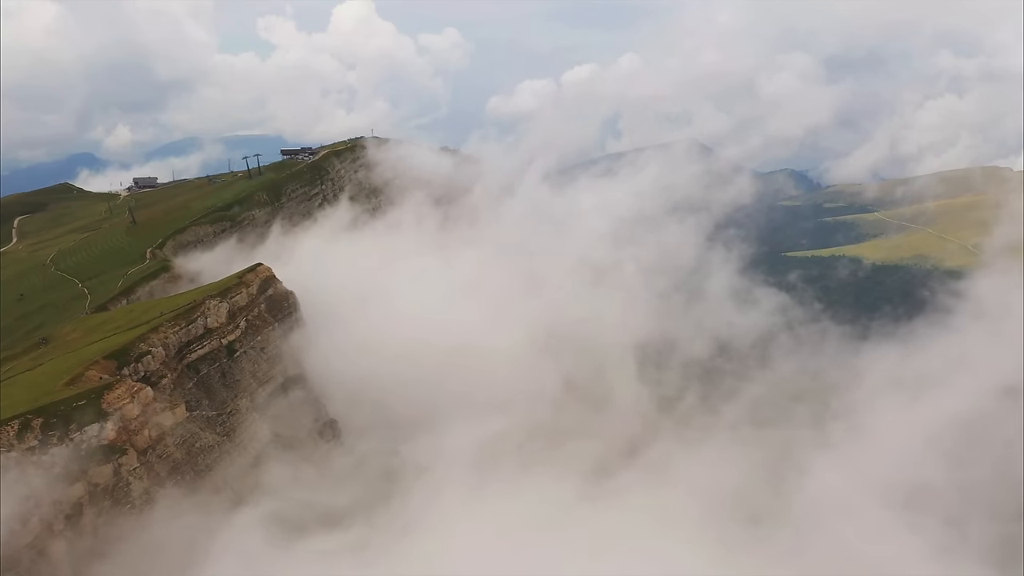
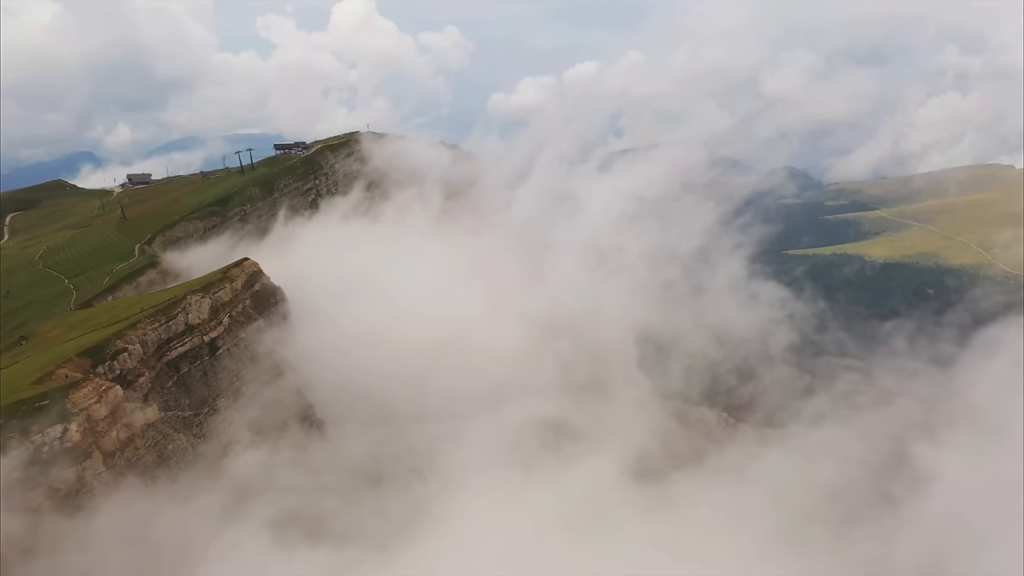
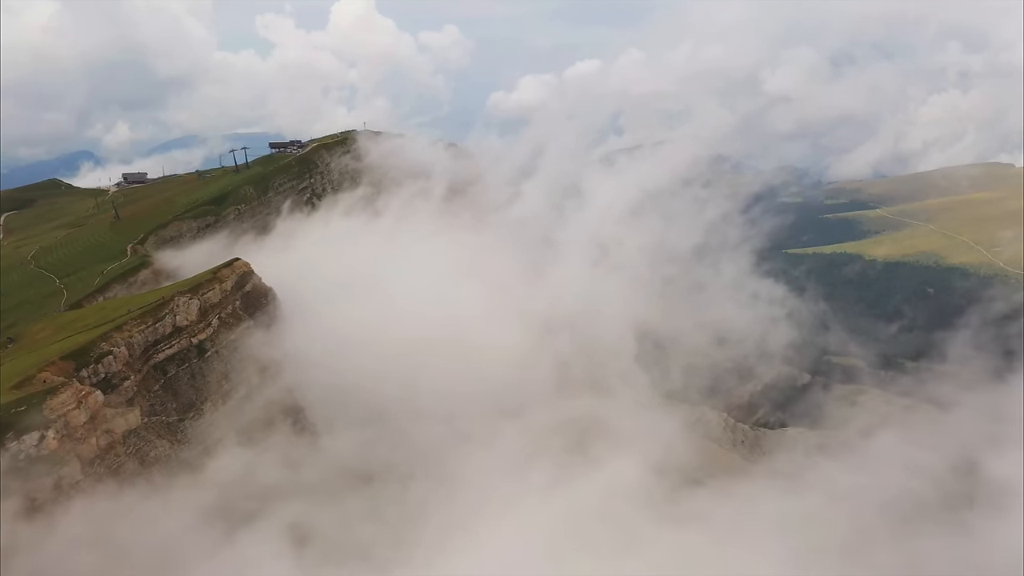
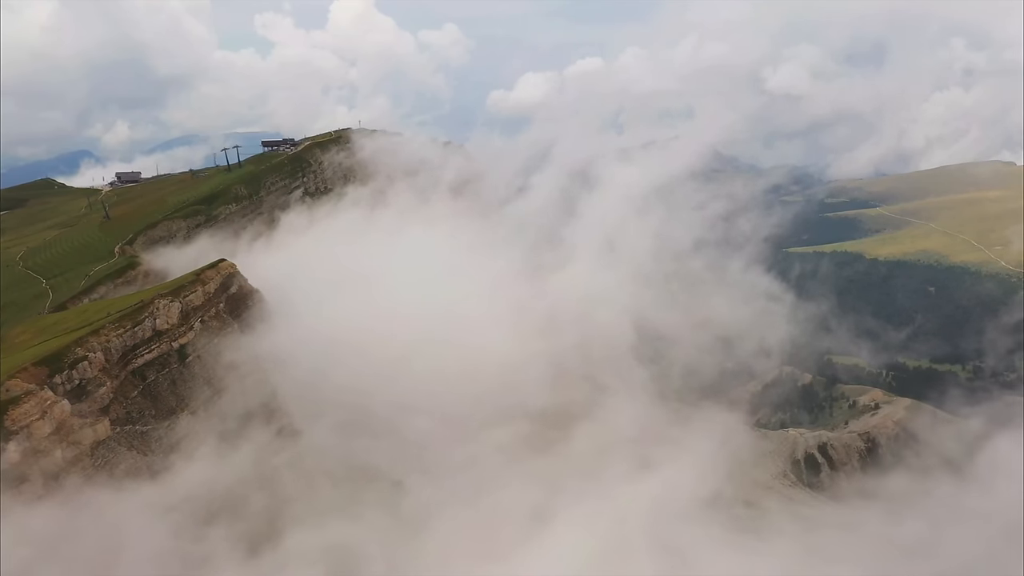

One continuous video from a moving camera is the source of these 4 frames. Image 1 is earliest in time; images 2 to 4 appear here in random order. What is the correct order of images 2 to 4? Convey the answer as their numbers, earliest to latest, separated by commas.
2, 3, 4
